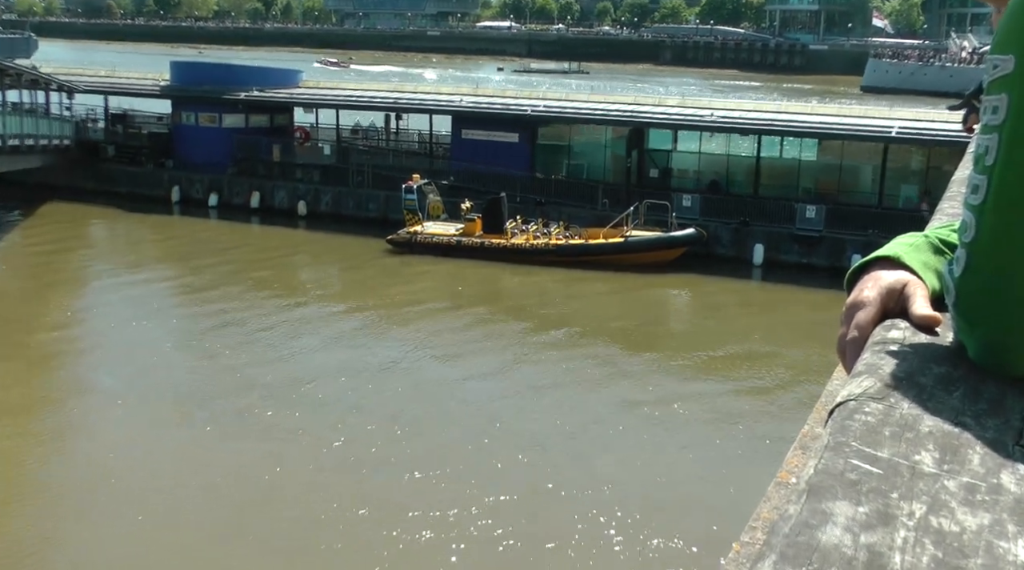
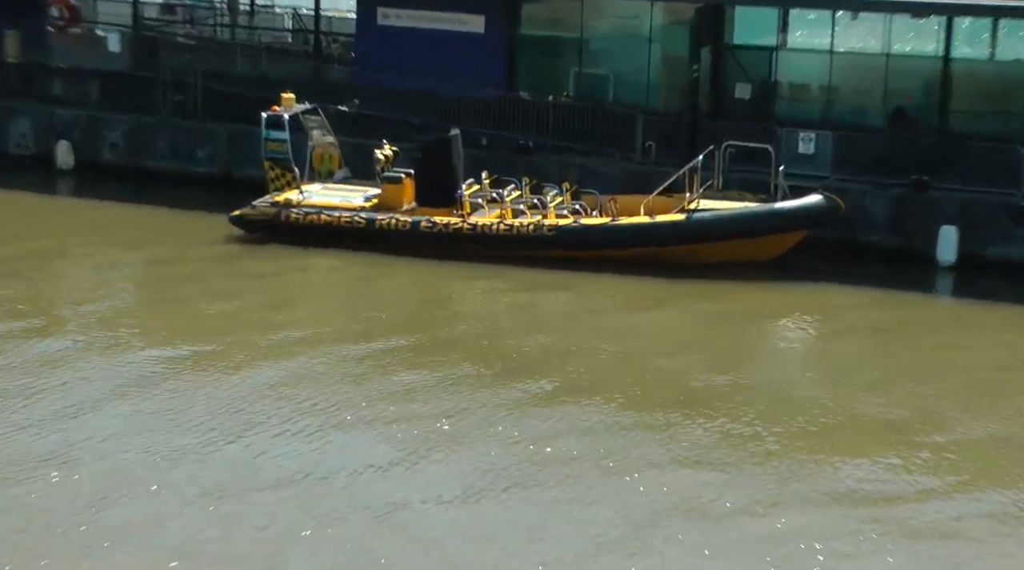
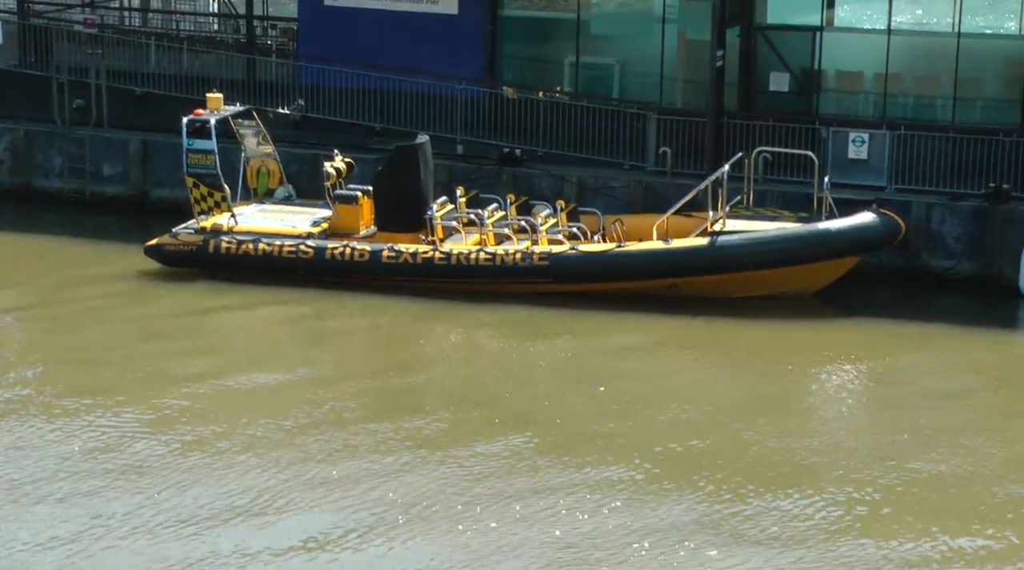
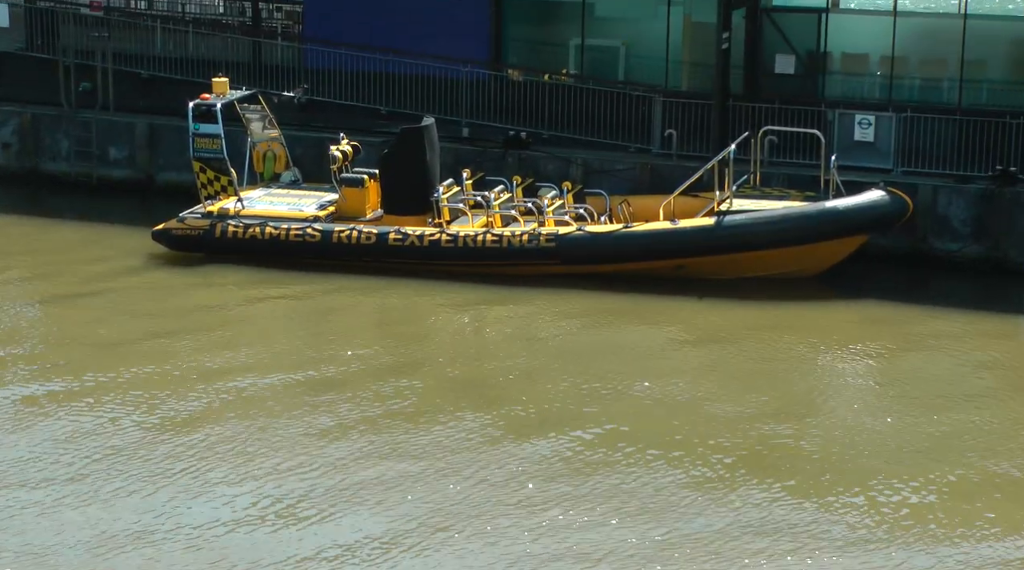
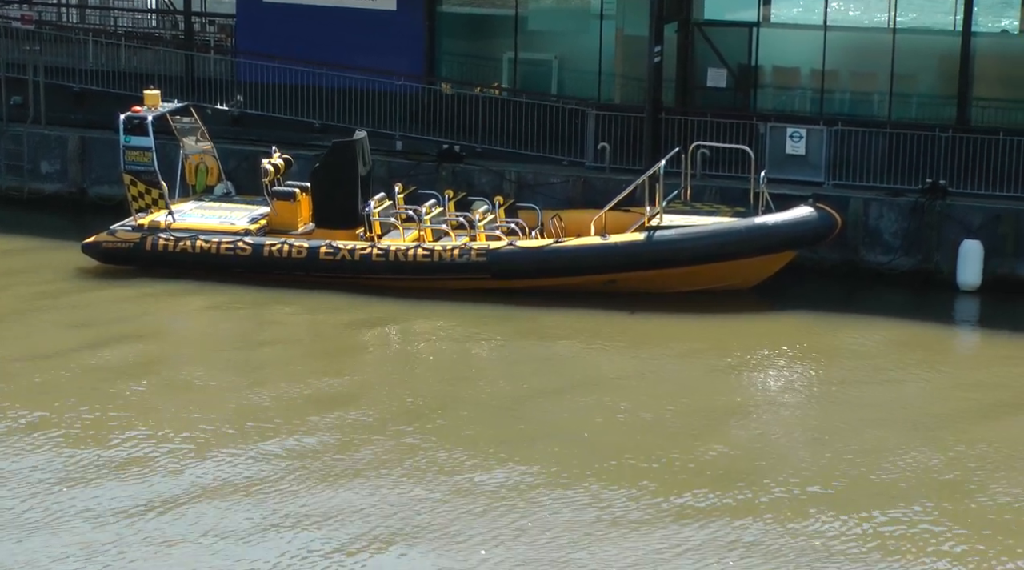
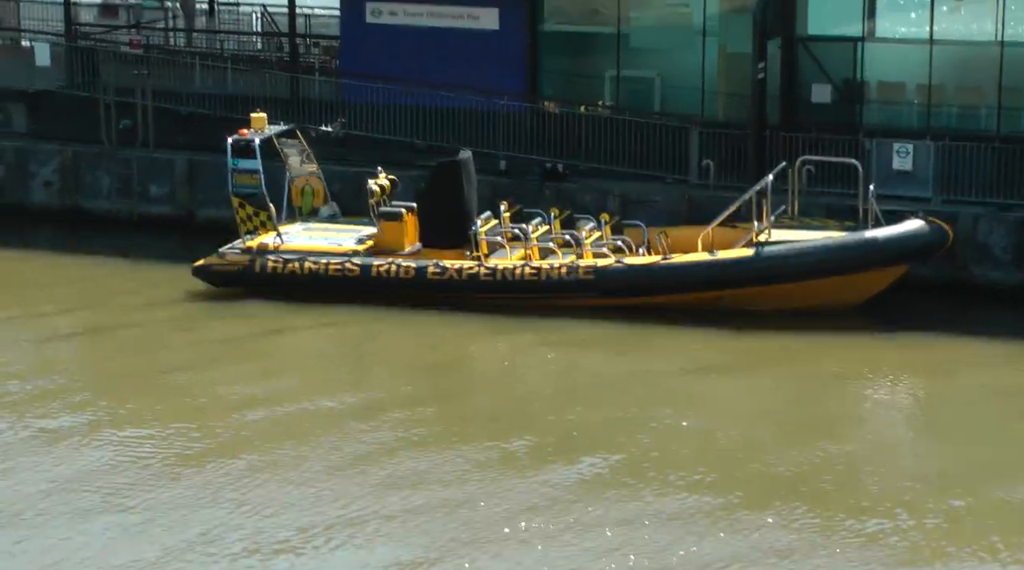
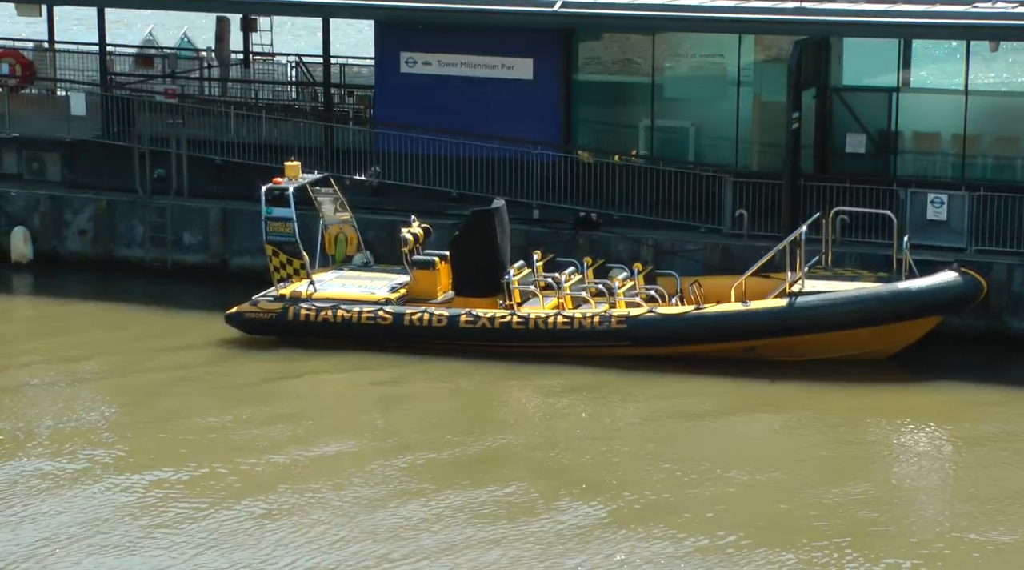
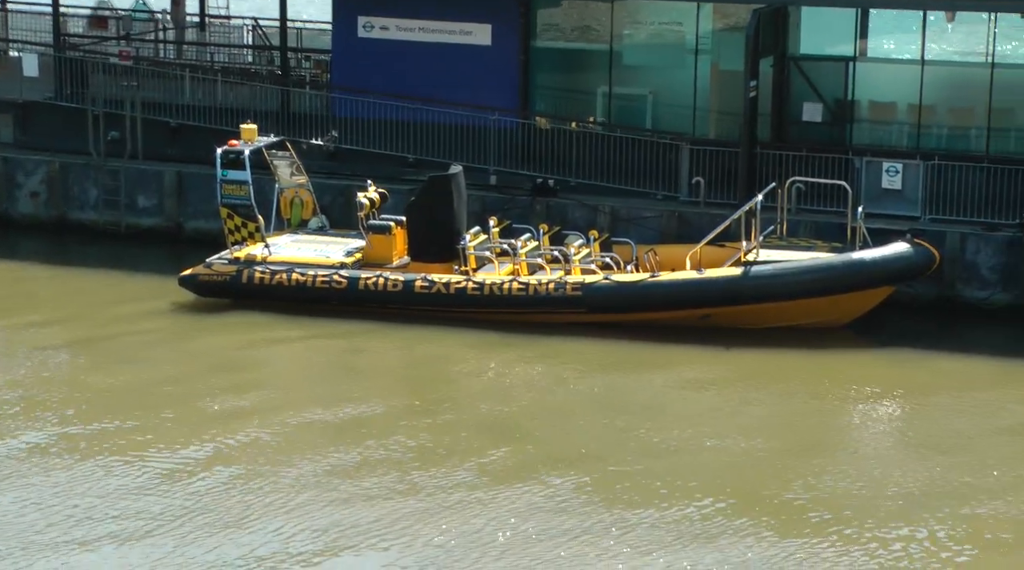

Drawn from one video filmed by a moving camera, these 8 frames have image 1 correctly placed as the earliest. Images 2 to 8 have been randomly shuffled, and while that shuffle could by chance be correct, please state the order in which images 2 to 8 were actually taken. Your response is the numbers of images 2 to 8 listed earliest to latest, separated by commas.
2, 4, 6, 7, 8, 3, 5
